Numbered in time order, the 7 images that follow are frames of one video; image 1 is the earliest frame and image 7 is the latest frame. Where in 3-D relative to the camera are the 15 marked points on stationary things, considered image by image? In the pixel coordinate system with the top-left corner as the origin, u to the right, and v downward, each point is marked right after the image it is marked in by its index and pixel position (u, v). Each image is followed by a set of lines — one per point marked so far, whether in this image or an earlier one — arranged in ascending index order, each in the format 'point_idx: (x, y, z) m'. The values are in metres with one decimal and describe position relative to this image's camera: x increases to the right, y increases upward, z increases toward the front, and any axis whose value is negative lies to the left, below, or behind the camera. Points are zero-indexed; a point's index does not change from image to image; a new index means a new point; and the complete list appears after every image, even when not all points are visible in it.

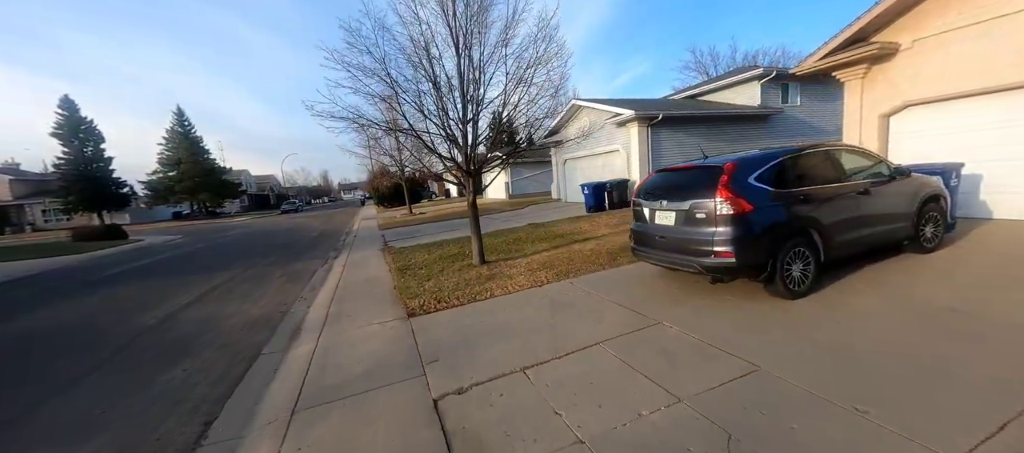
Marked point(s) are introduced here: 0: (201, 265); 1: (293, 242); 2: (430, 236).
0: (-9.0, -1.2, +9.9) m
1: (-9.5, -0.7, +14.9) m
2: (-2.6, -0.3, +11.1) m
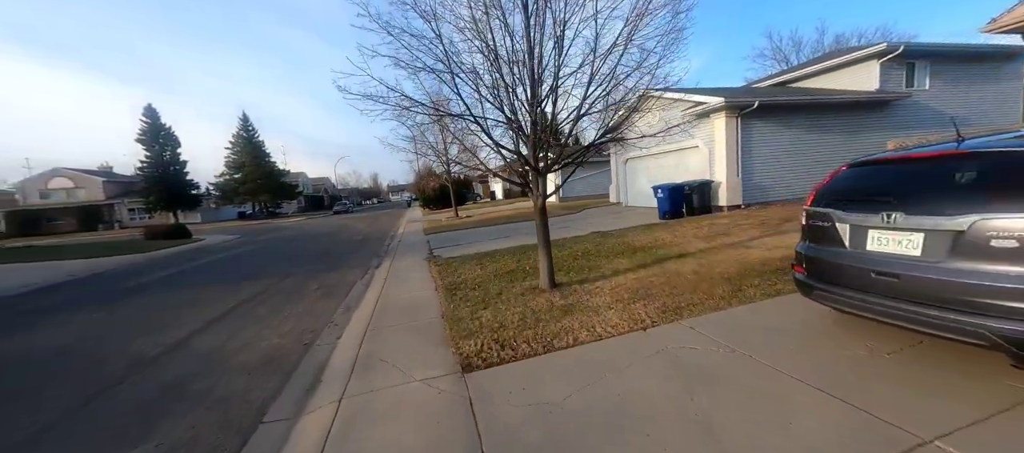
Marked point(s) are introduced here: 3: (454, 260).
0: (-7.4, -1.3, +9.4) m
1: (-7.3, -0.8, +14.4) m
2: (-0.9, -0.5, +9.8) m
3: (-1.3, -0.8, +7.9) m
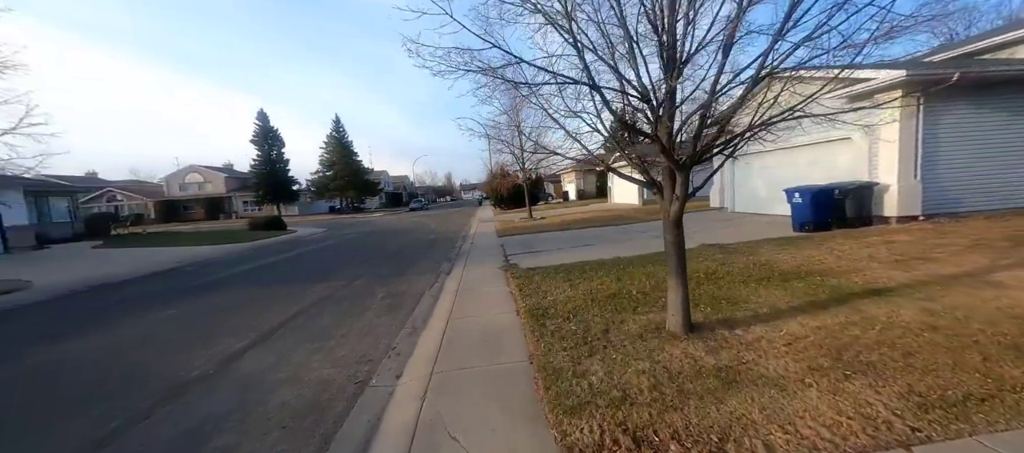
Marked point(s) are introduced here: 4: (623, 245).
0: (-5.2, -1.2, +9.2) m
1: (-4.2, -0.8, +14.1) m
2: (+1.2, -0.7, +8.4) m
3: (+0.4, -0.9, +6.7) m
4: (+2.7, -0.5, +8.6) m
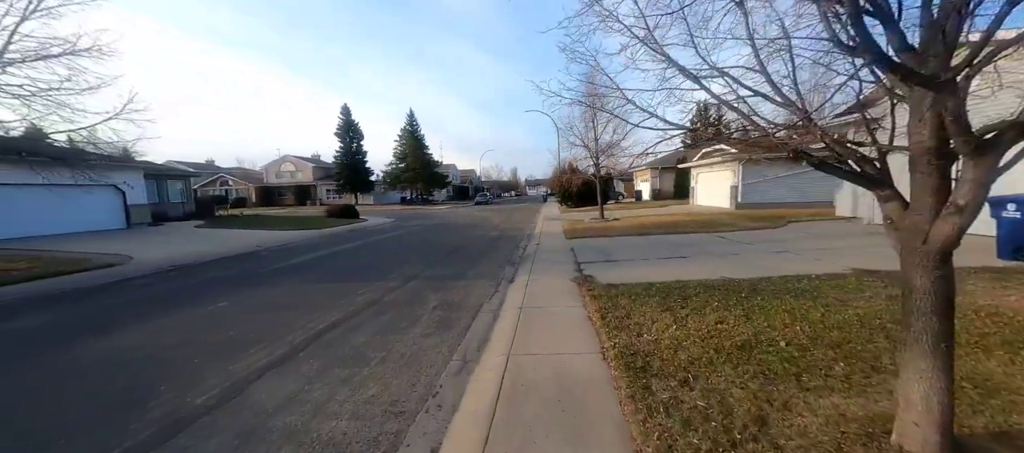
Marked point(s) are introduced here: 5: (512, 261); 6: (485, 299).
0: (-3.5, -1.0, +8.8) m
1: (-1.6, -0.6, +13.4) m
2: (+2.7, -0.8, +6.8) m
3: (+1.6, -1.0, +5.3) m
4: (+4.3, -0.7, +6.7) m
5: (0.0, -0.9, +9.0) m
6: (-0.4, -1.2, +5.8) m
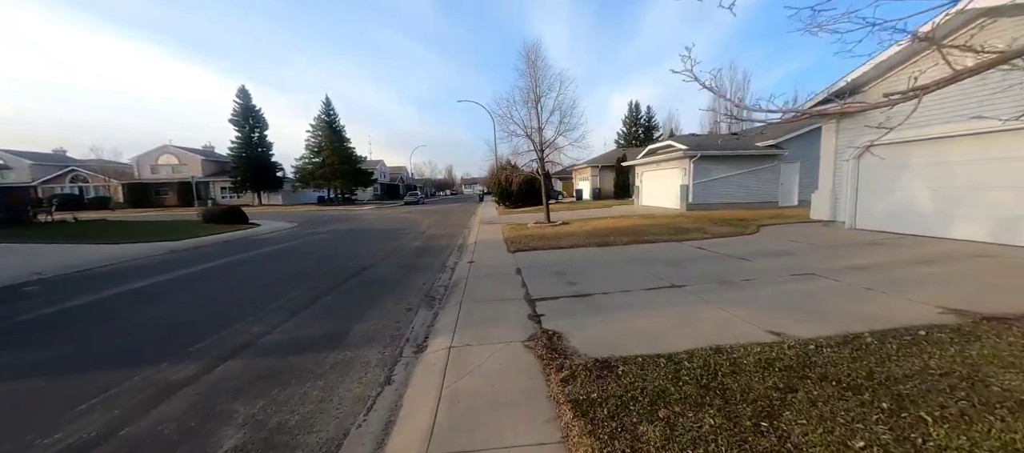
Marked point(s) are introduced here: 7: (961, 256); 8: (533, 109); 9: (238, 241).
0: (-4.8, -1.4, +5.2) m
1: (-3.8, -0.9, +10.1) m
2: (+1.6, -1.0, +4.4) m
3: (+0.9, -1.3, +2.6) m
4: (+3.2, -0.9, +4.6) m
5: (-1.4, -1.2, +6.0) m
6: (-1.2, -1.5, +2.9) m
7: (+7.0, -0.5, +5.4) m
8: (+0.9, +4.5, +13.2) m
9: (-12.8, -0.6, +15.9) m
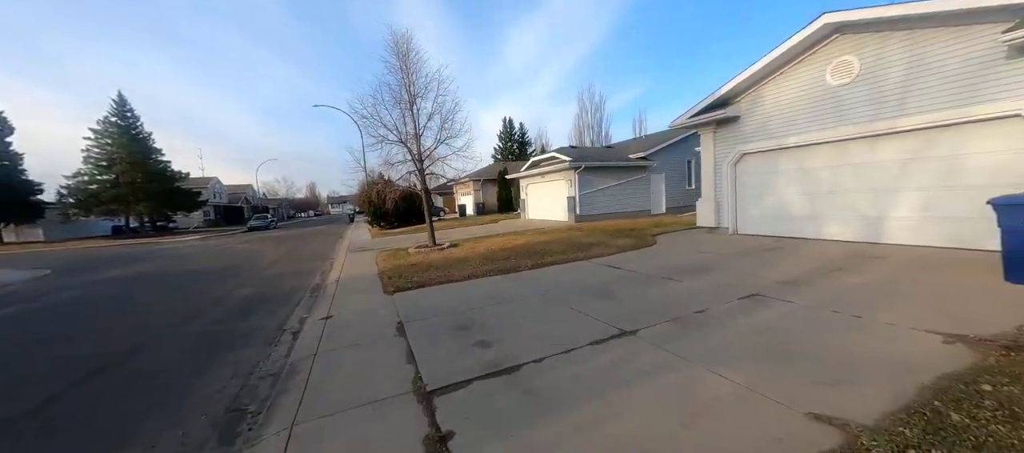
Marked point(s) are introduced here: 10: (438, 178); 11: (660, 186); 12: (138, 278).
0: (-5.5, -2.1, +1.4) m
1: (-6.2, -1.8, +6.3) m
2: (+0.8, -1.3, +2.8) m
3: (+0.6, -1.5, +0.9) m
4: (+2.1, -1.1, +3.5) m
5: (-2.6, -1.7, +3.3) m
6: (-1.4, -1.9, +0.4) m
7: (+5.5, -0.5, +5.5) m
8: (-3.3, +3.7, +11.0) m
9: (-16.7, -2.3, +8.8) m
10: (-2.8, +1.8, +12.9) m
11: (+7.2, +2.0, +16.7) m
12: (-13.8, -1.9, +12.5) m
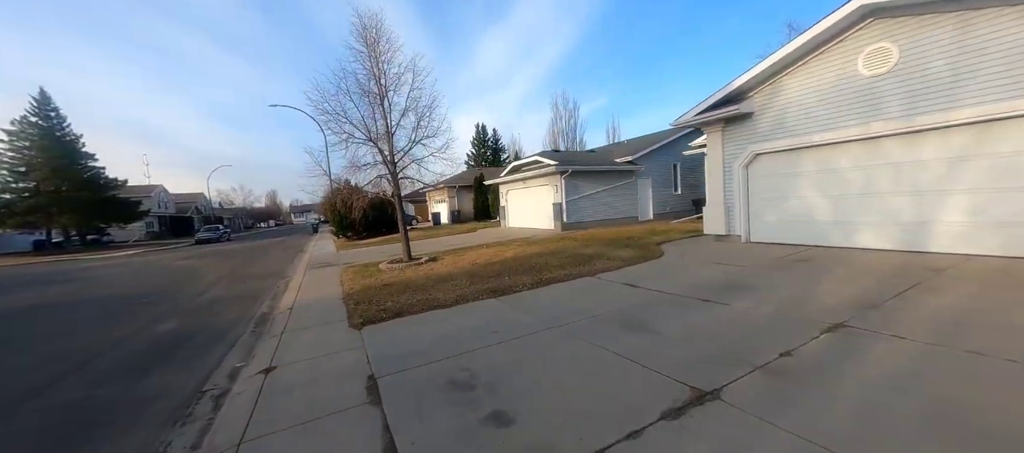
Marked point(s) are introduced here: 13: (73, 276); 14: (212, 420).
0: (-5.1, -2.2, -0.3) m
1: (-6.2, -2.1, +4.6) m
2: (+1.1, -1.4, +1.6) m
3: (+1.1, -1.6, -0.3) m
4: (+2.4, -1.2, +2.4) m
5: (-2.3, -1.9, +1.8) m
6: (-0.8, -2.0, -1.0) m
7: (+5.5, -0.6, +4.7) m
8: (-3.7, +3.4, +9.6) m
9: (-16.8, -2.8, +6.2) m
10: (-3.3, +1.4, +11.5) m
11: (+6.3, +1.7, +16.0) m
12: (-14.2, -2.4, +10.2) m
13: (-22.1, -2.5, +17.2) m
14: (-2.9, -1.8, +3.4) m
